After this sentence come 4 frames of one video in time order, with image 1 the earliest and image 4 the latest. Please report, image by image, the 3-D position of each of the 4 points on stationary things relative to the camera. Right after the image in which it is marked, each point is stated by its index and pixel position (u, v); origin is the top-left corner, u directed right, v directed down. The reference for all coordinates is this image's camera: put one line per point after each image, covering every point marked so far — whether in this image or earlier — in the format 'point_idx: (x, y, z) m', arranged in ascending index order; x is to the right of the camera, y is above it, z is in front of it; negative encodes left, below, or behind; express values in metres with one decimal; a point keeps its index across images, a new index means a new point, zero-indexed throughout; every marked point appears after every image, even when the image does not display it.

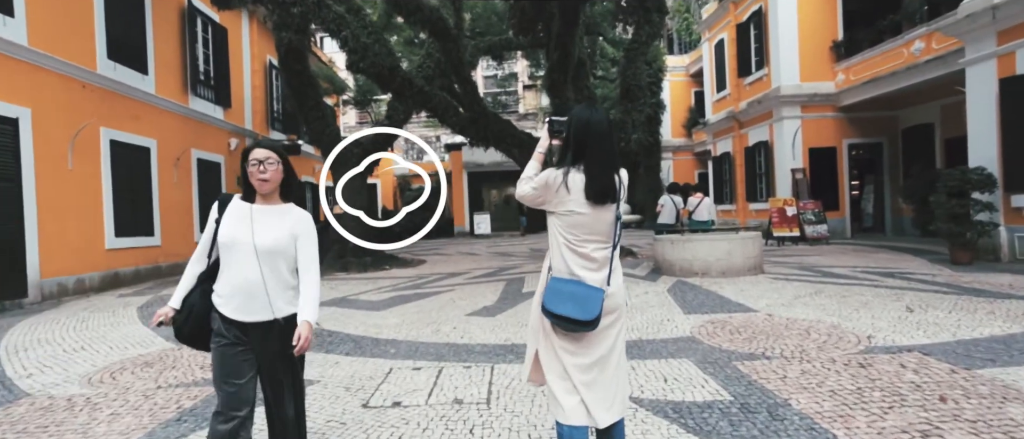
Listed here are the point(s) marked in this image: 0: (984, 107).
0: (+7.4, +1.8, +9.0) m
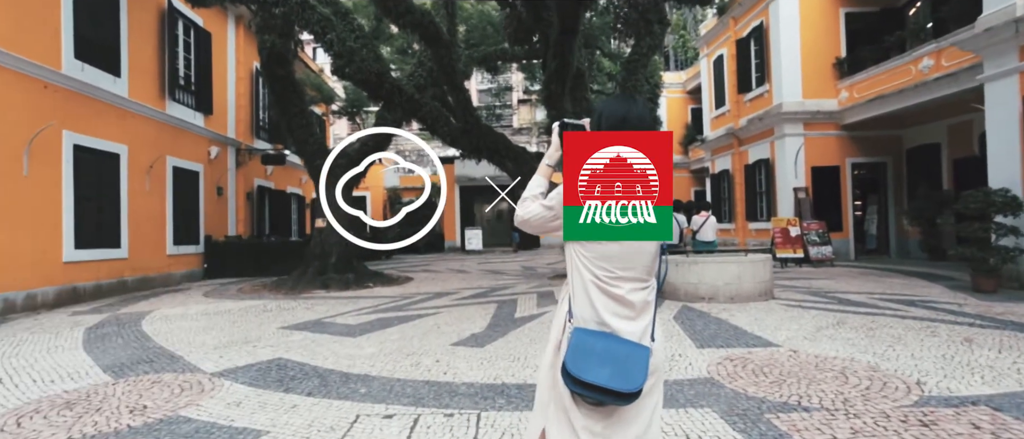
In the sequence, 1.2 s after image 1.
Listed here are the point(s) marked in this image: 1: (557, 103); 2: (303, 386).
0: (+7.3, +1.4, +8.5) m
1: (+0.9, +2.2, +10.7) m
2: (-1.5, -1.2, +3.9) m
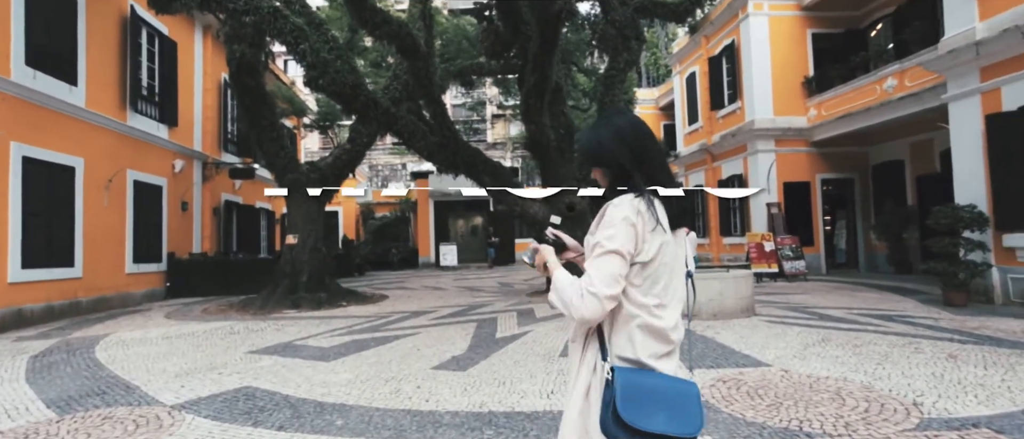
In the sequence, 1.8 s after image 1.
0: (+7.0, +1.2, +8.7) m
1: (+0.4, +1.9, +10.6) m
2: (-1.5, -1.3, +3.7) m
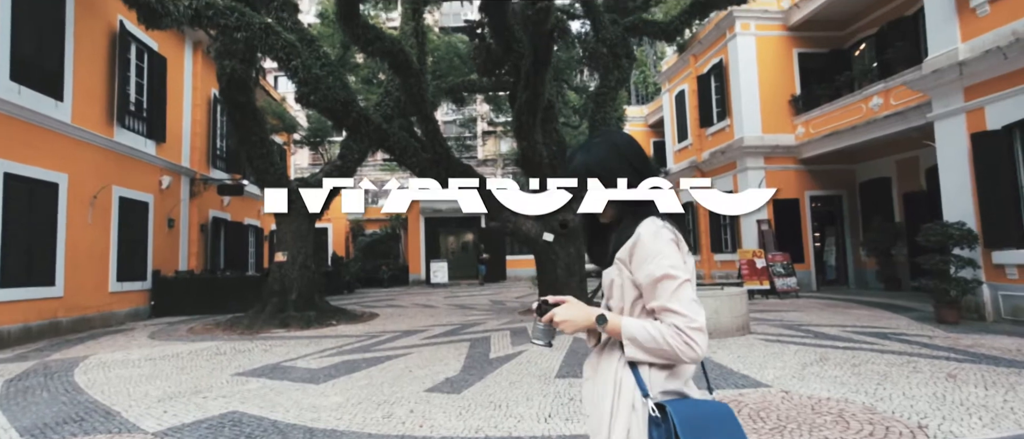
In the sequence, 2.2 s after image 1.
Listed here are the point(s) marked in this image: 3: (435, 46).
0: (+6.9, +0.9, +8.8) m
1: (+0.3, +1.6, +10.6) m
2: (-1.6, -1.4, +3.5) m
3: (-2.1, +4.8, +15.7) m
